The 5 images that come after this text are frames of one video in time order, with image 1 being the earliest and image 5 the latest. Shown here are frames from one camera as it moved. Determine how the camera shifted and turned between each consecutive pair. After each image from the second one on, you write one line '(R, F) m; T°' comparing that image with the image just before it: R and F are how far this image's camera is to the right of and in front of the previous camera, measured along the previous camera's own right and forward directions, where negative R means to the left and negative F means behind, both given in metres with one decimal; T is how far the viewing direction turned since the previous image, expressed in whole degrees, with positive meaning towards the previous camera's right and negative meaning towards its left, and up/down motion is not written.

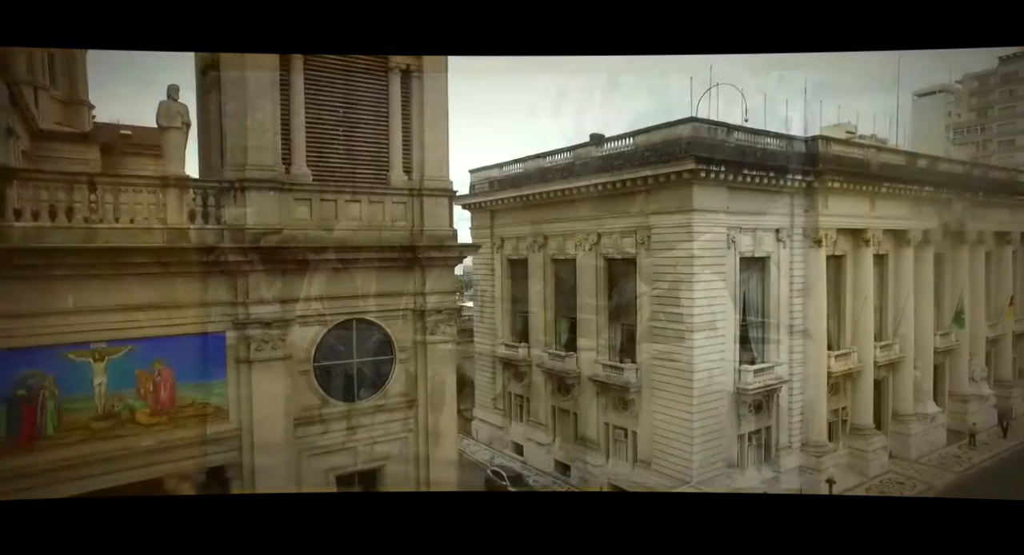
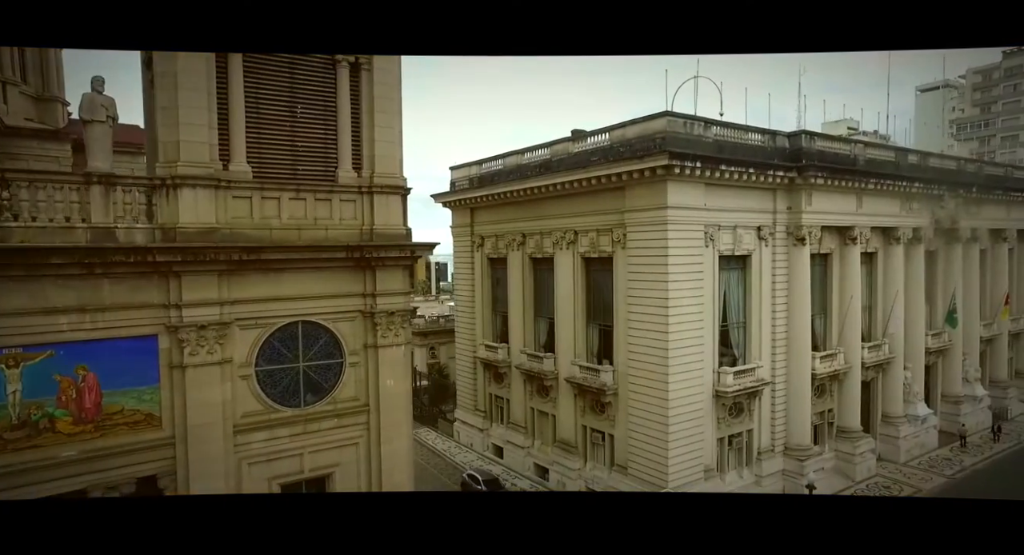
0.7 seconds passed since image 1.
(+0.6, +0.4) m; 0°
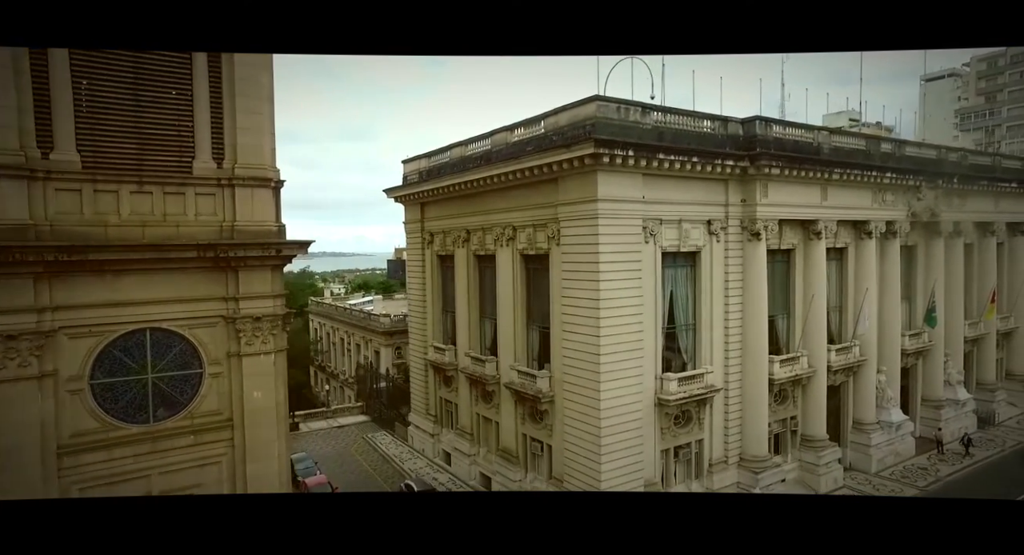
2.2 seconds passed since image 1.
(+1.5, +0.9) m; -1°
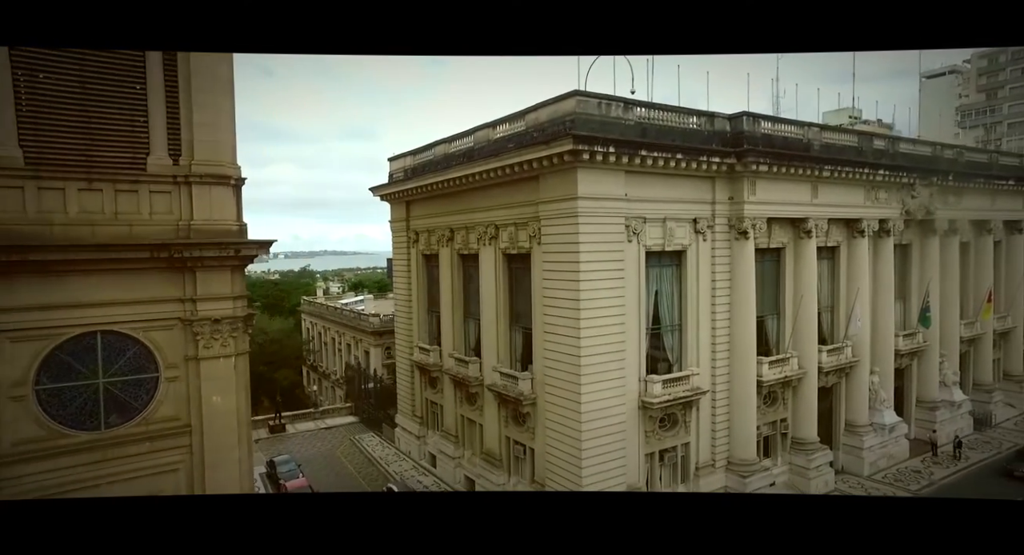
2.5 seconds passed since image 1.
(+0.4, +0.3) m; 0°
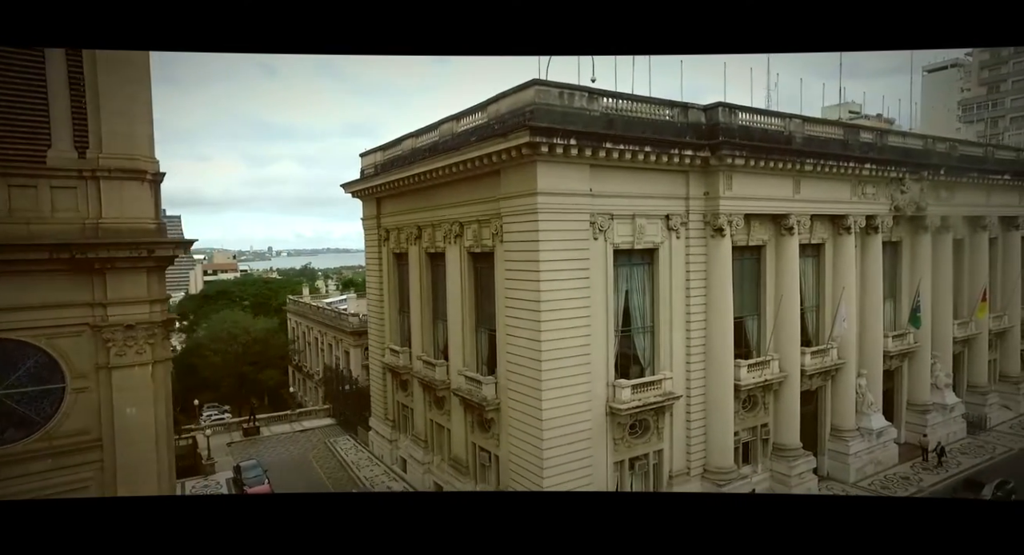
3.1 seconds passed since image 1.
(+0.7, +0.6) m; 0°
